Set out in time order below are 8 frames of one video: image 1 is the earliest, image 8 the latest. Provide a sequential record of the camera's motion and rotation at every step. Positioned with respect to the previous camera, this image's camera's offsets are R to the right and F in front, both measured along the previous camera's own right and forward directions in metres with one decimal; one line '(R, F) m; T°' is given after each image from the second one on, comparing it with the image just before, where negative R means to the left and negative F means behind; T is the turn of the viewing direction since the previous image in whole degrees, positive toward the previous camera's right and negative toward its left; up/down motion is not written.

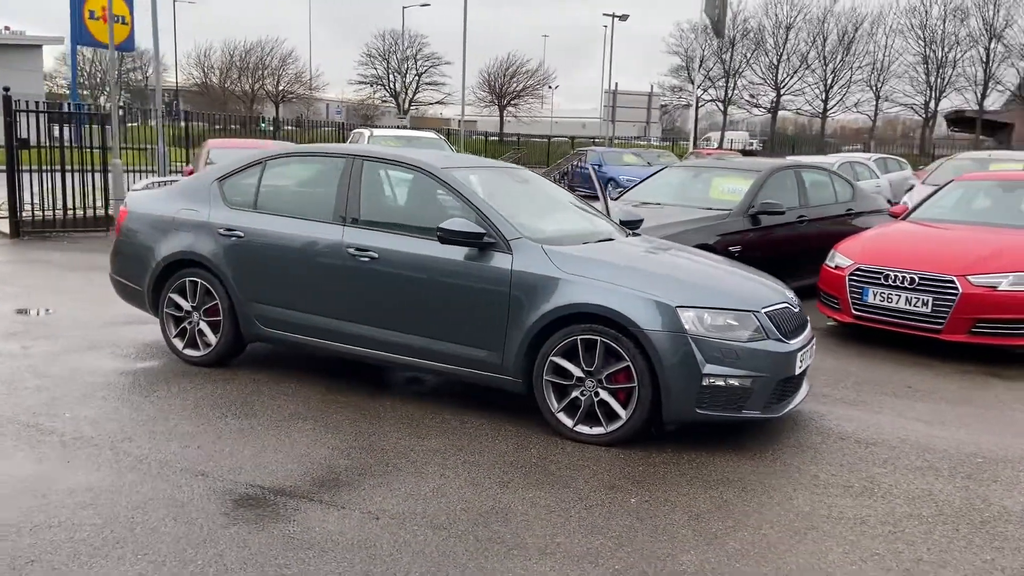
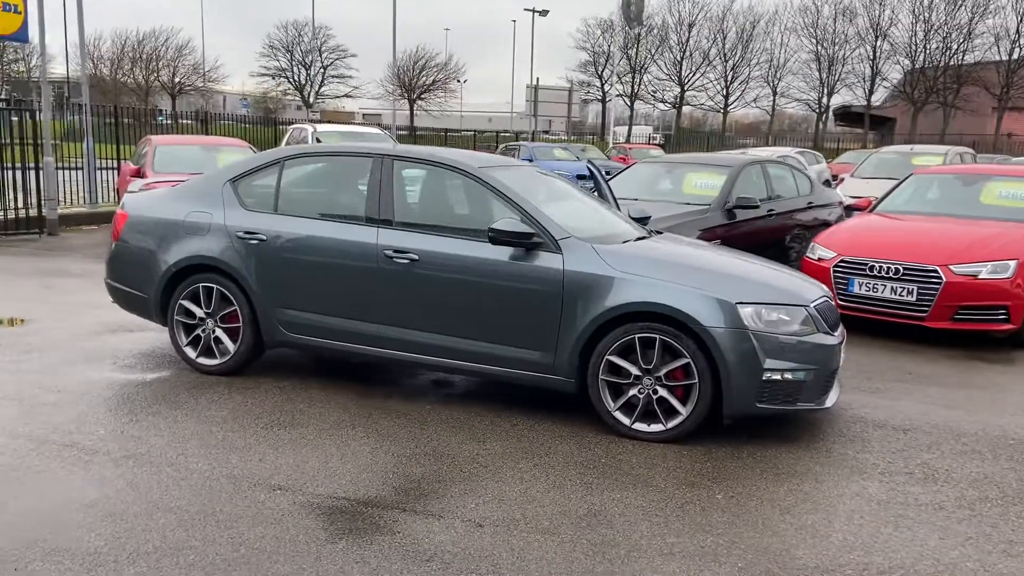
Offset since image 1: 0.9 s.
(-0.8, +0.1) m; +6°
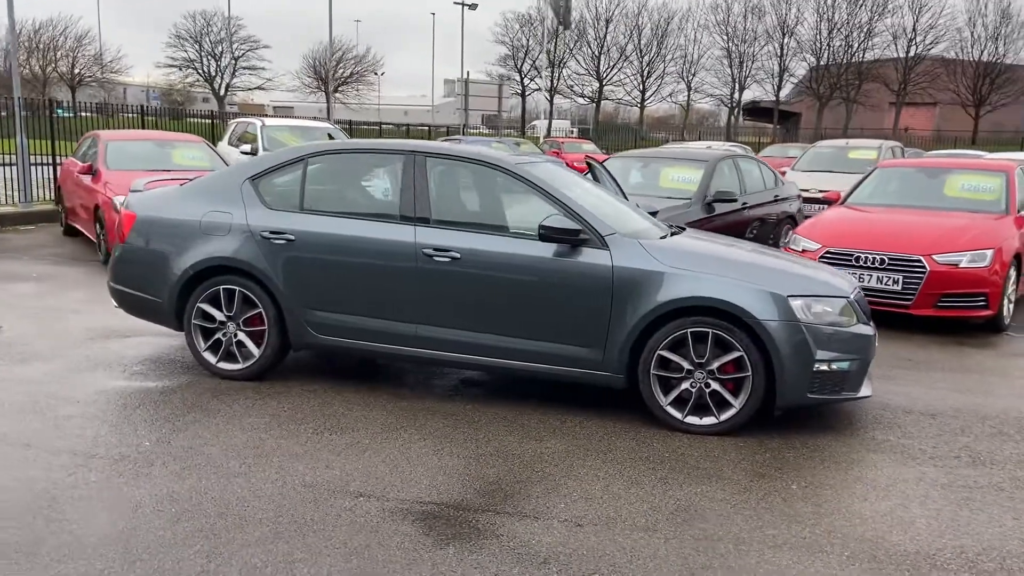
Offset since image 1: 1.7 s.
(-0.7, +0.1) m; +5°
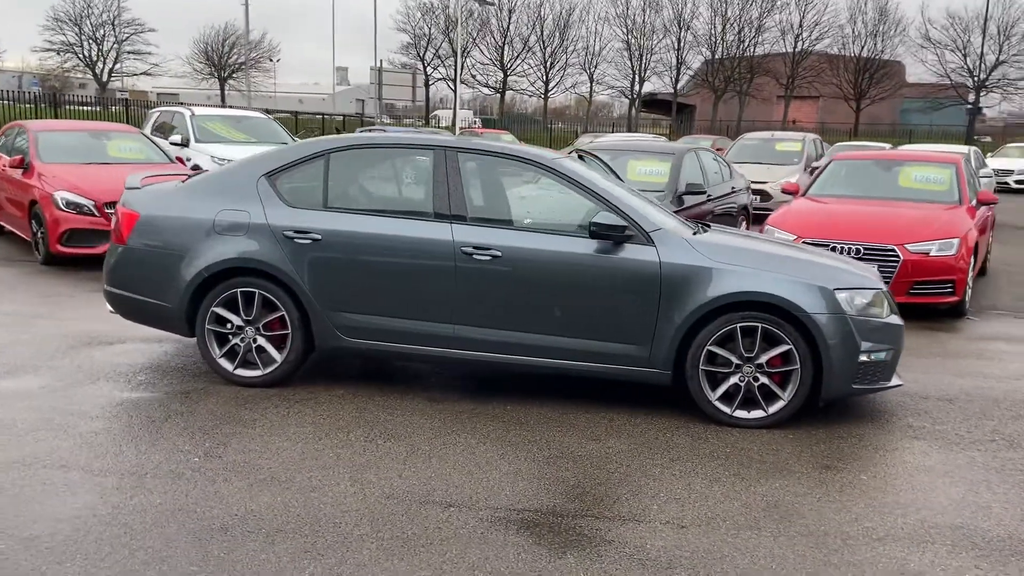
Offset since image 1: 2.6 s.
(-0.8, +0.1) m; +6°
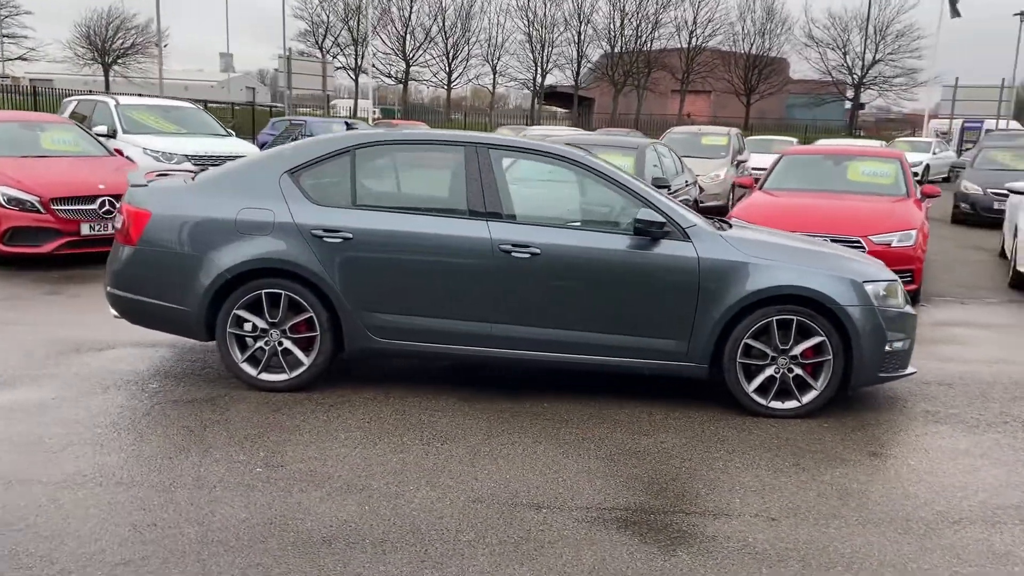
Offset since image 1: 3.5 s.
(-0.7, +0.1) m; +6°
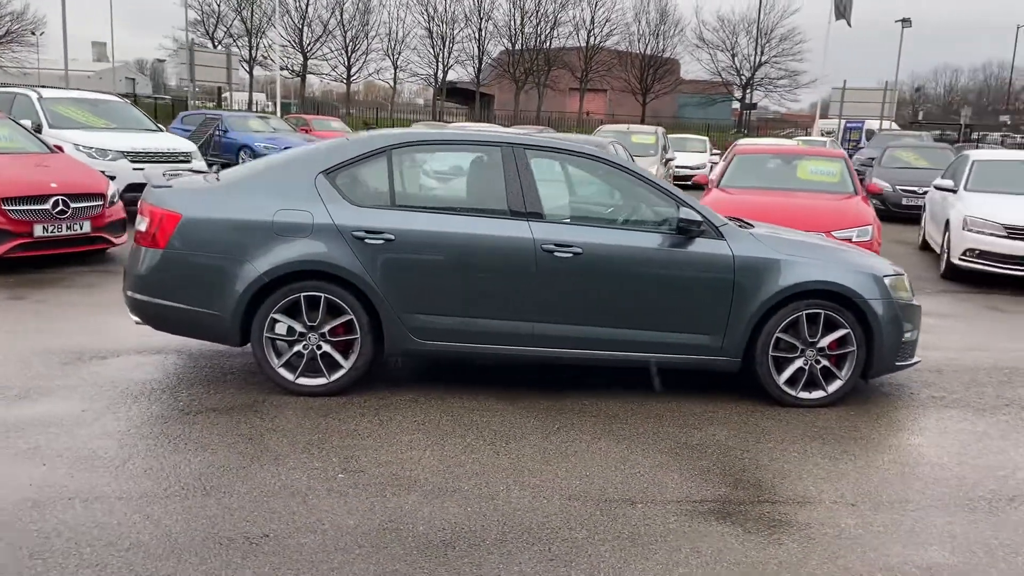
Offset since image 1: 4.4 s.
(-0.8, 0.0) m; +7°
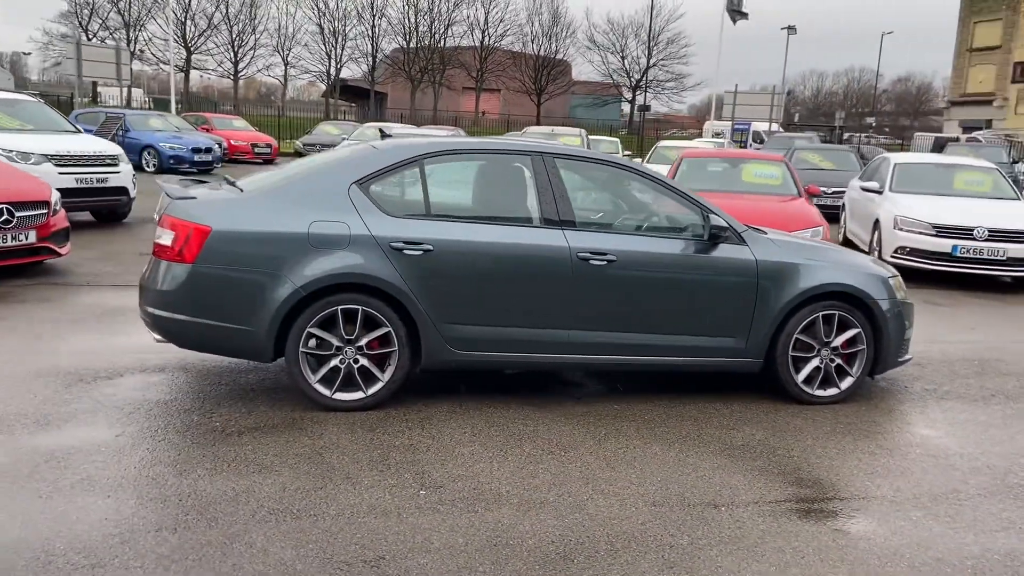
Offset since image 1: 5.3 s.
(-0.8, 0.0) m; +7°
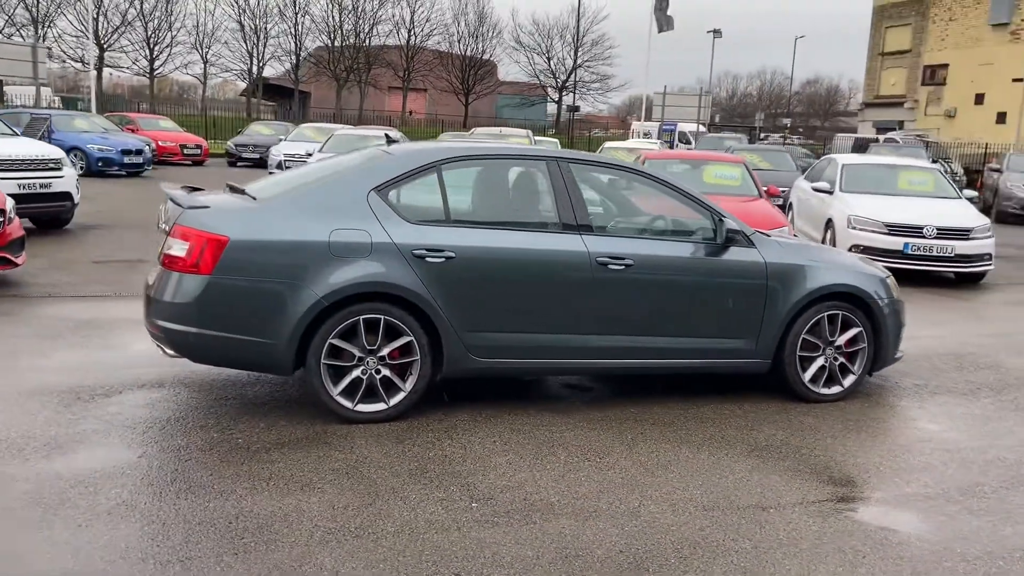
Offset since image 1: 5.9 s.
(-0.5, +0.1) m; +5°
